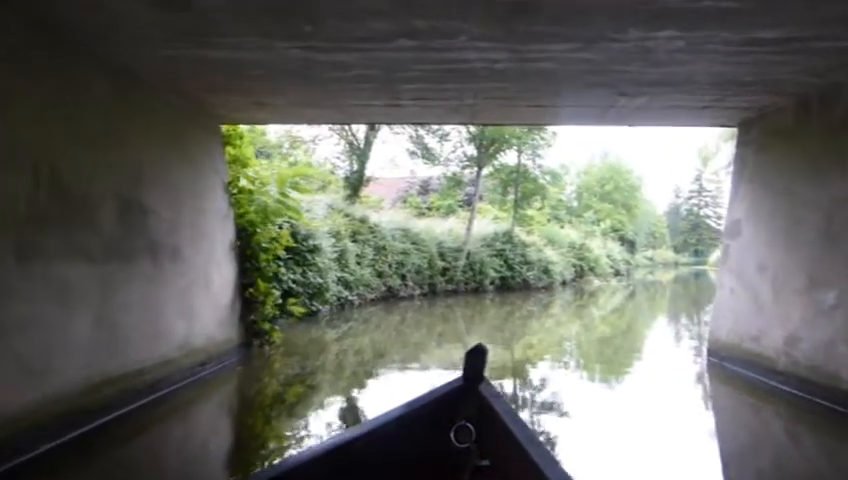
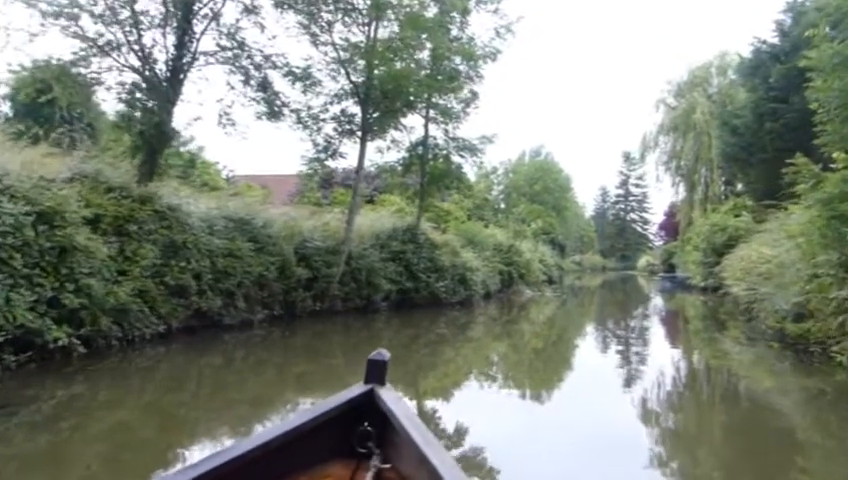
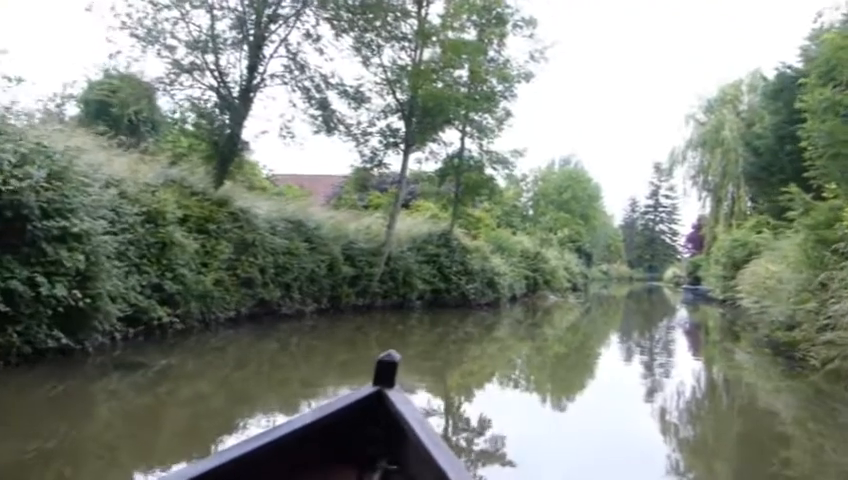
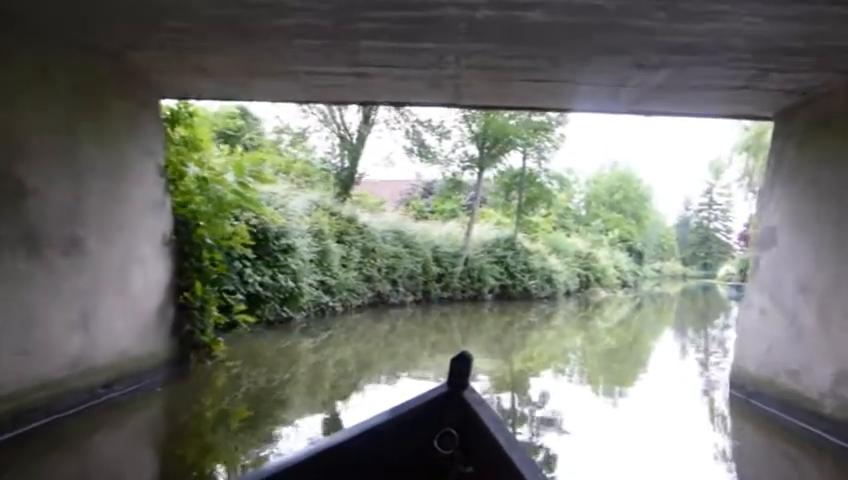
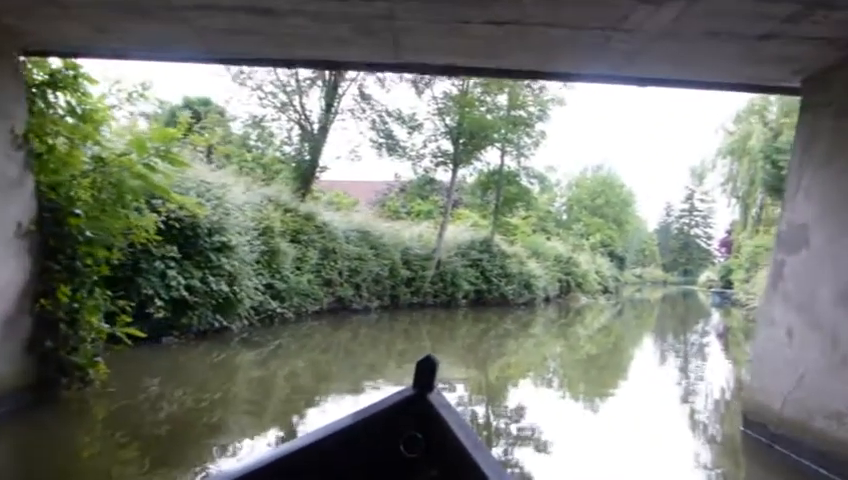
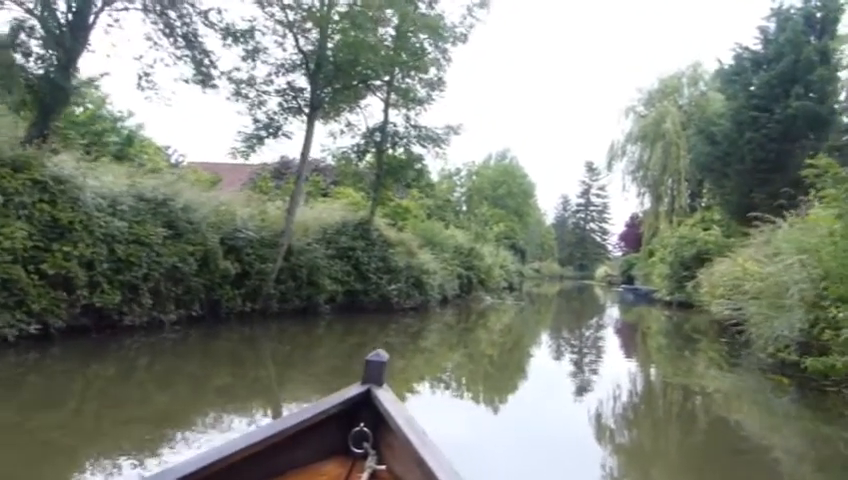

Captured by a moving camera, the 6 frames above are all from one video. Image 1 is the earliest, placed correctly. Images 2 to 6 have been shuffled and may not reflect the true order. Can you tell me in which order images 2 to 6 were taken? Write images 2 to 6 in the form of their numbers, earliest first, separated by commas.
4, 5, 3, 2, 6
